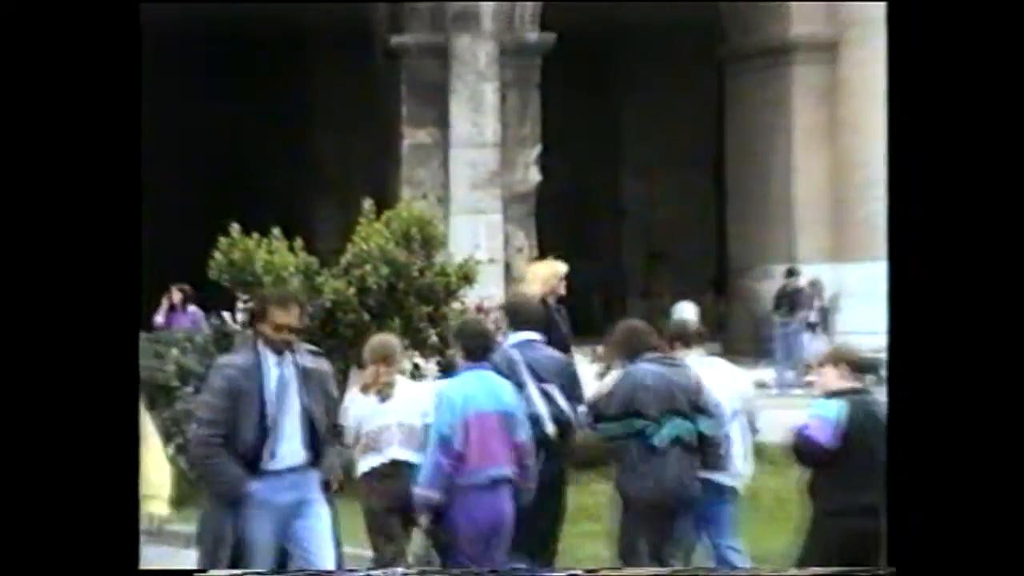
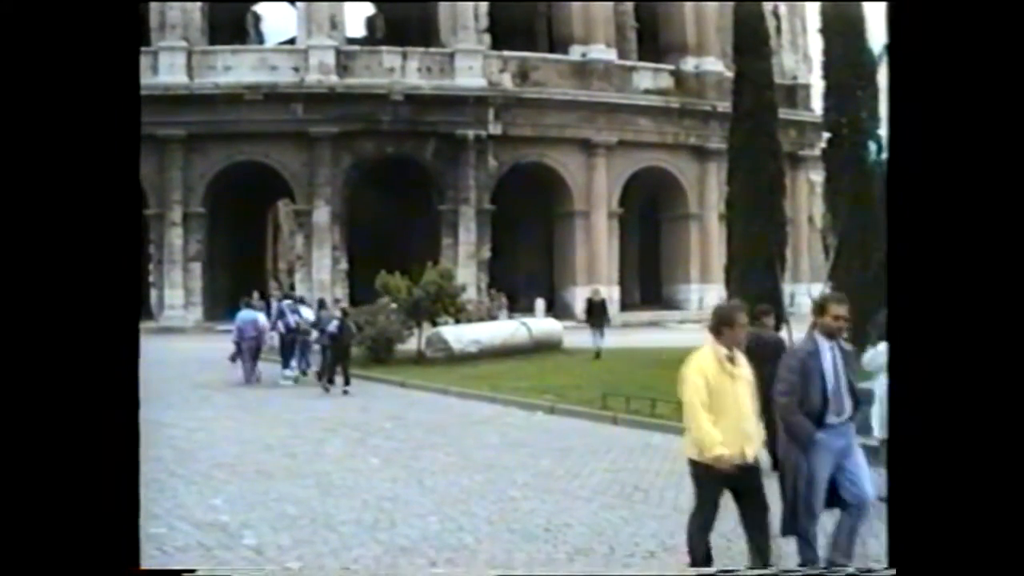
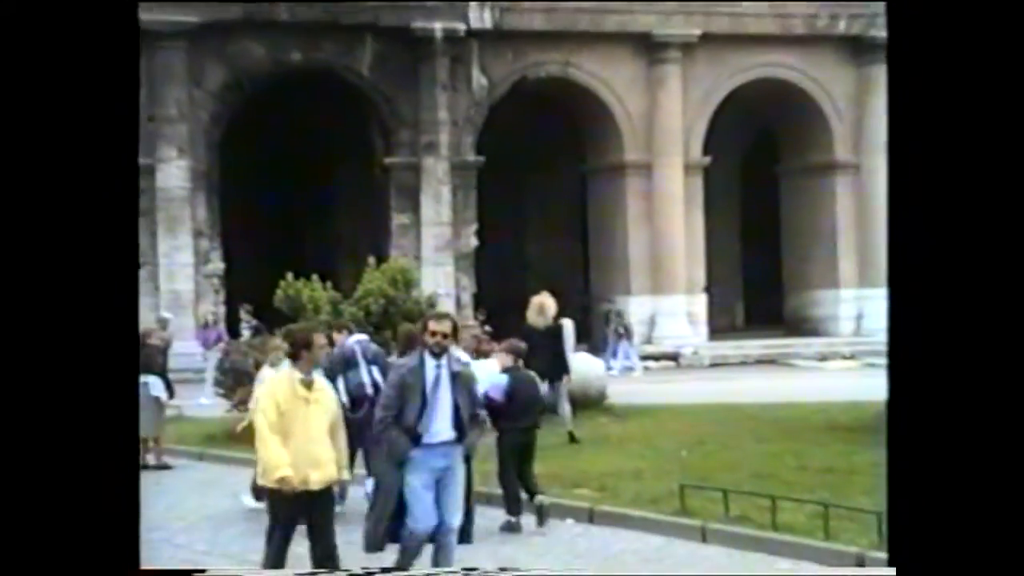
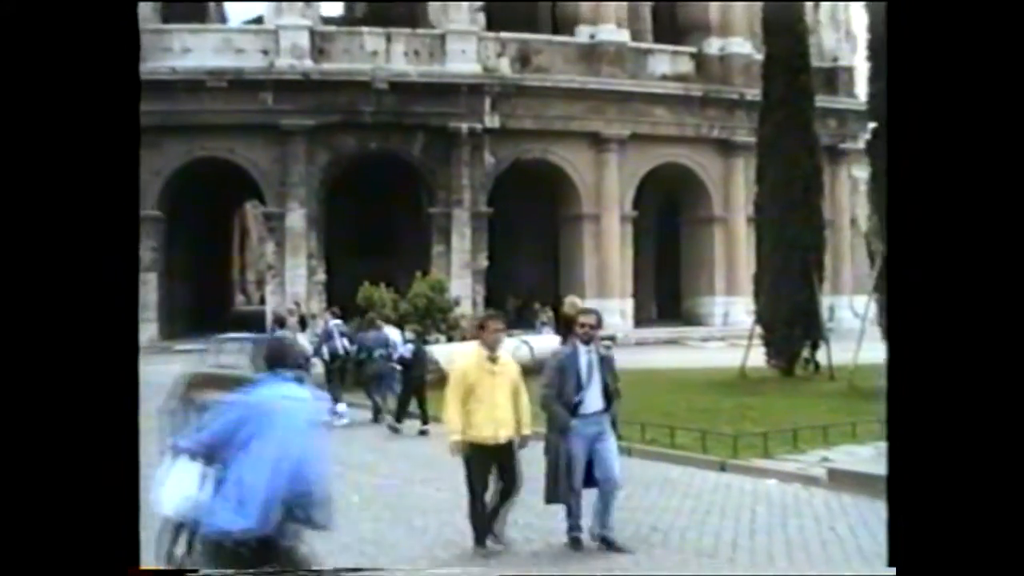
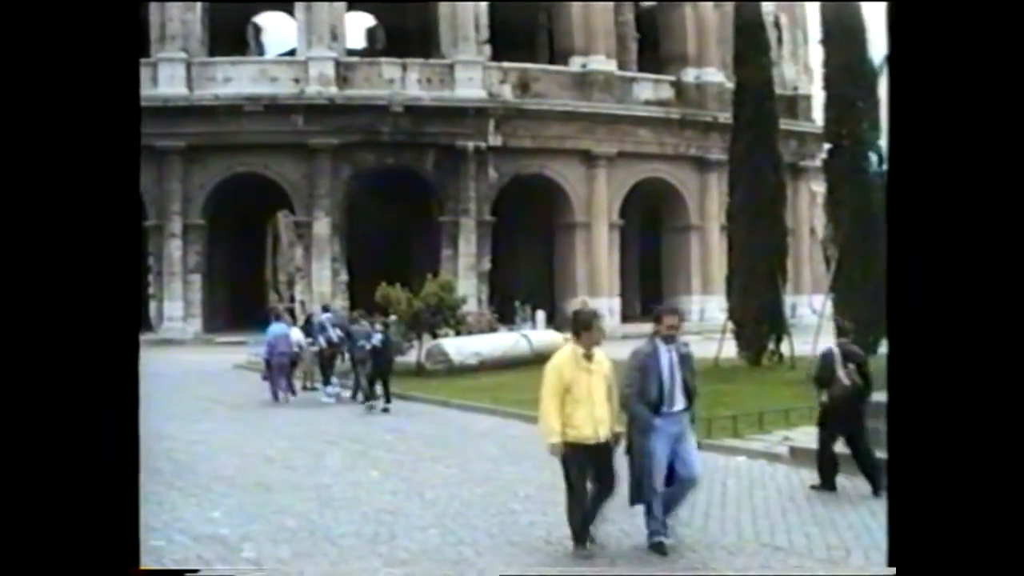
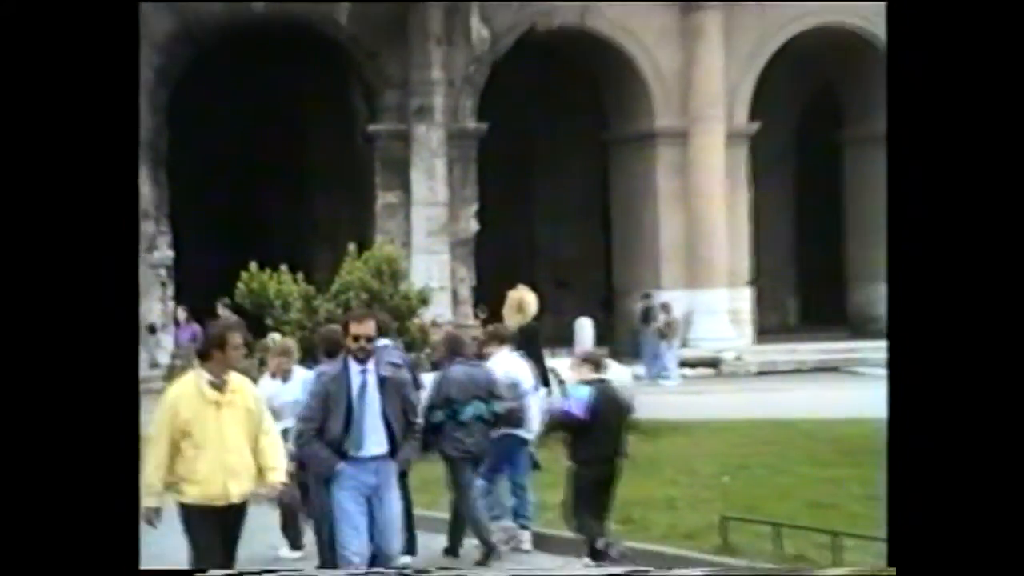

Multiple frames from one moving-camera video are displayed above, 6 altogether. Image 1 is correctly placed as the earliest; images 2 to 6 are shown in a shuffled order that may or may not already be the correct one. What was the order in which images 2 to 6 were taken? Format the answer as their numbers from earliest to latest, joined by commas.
6, 3, 4, 5, 2
